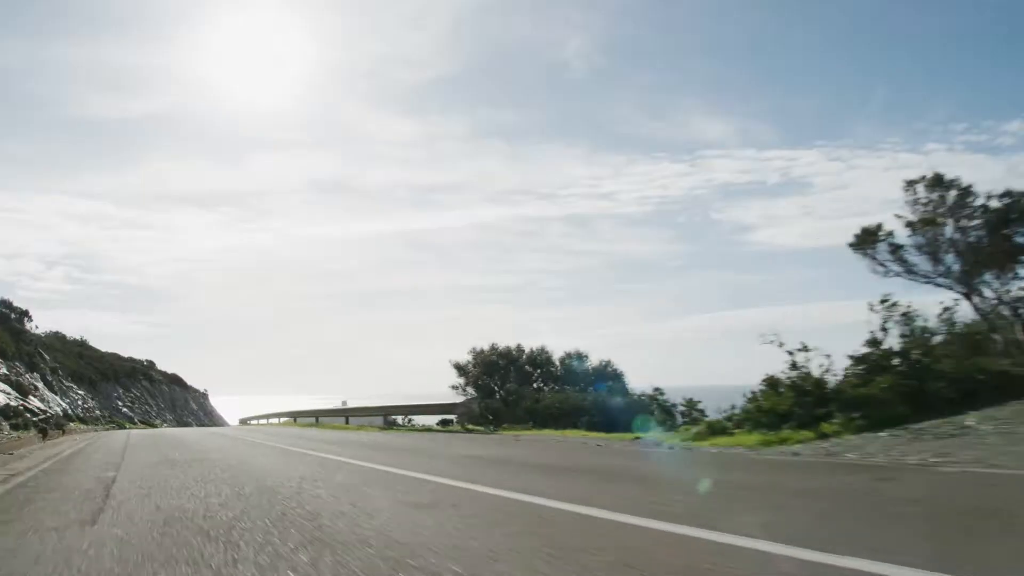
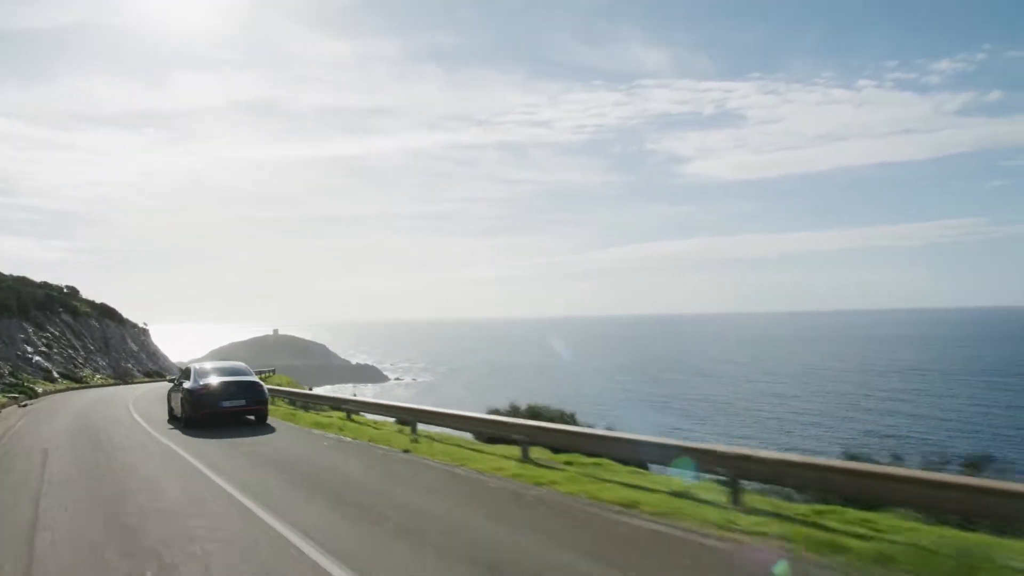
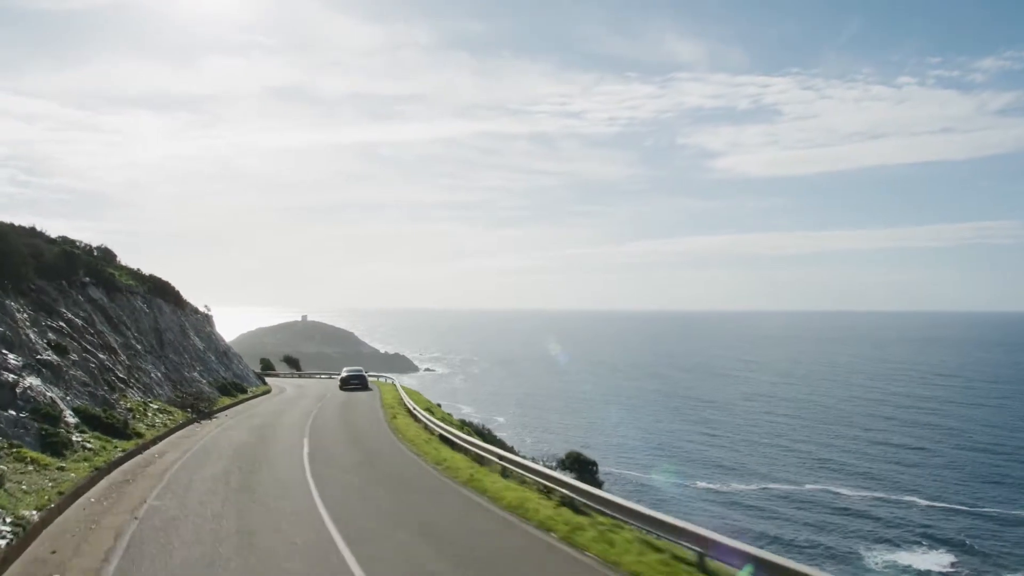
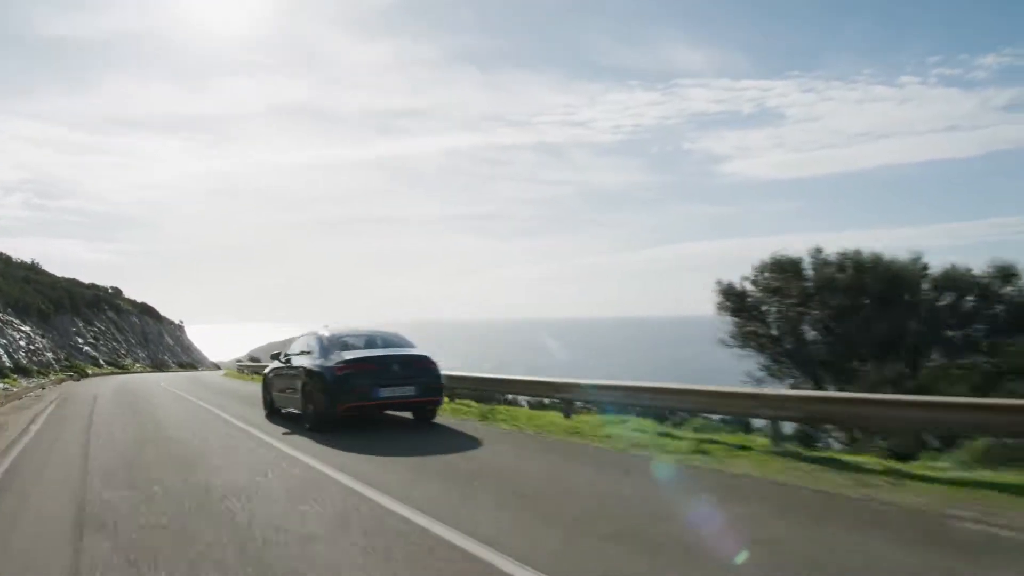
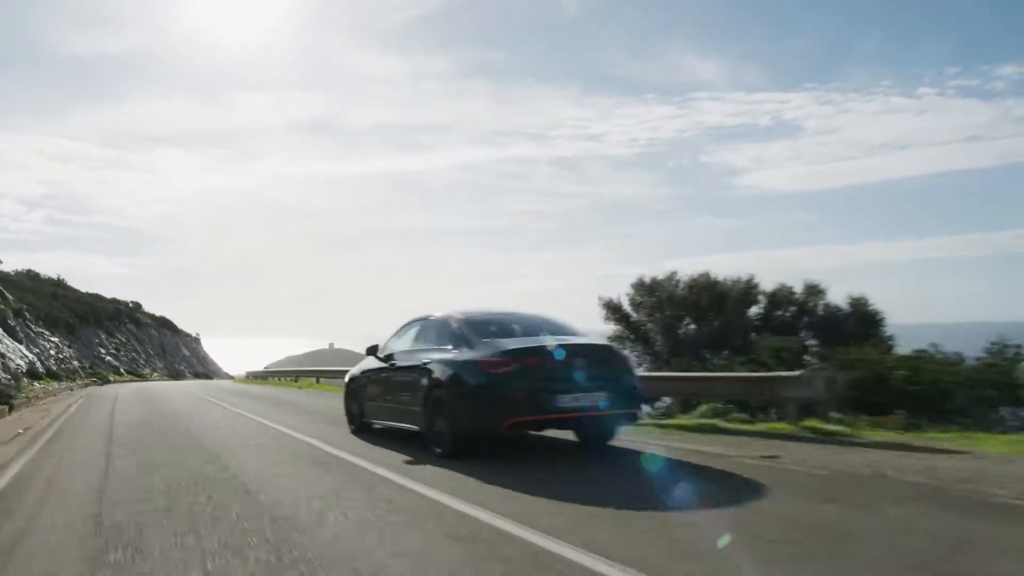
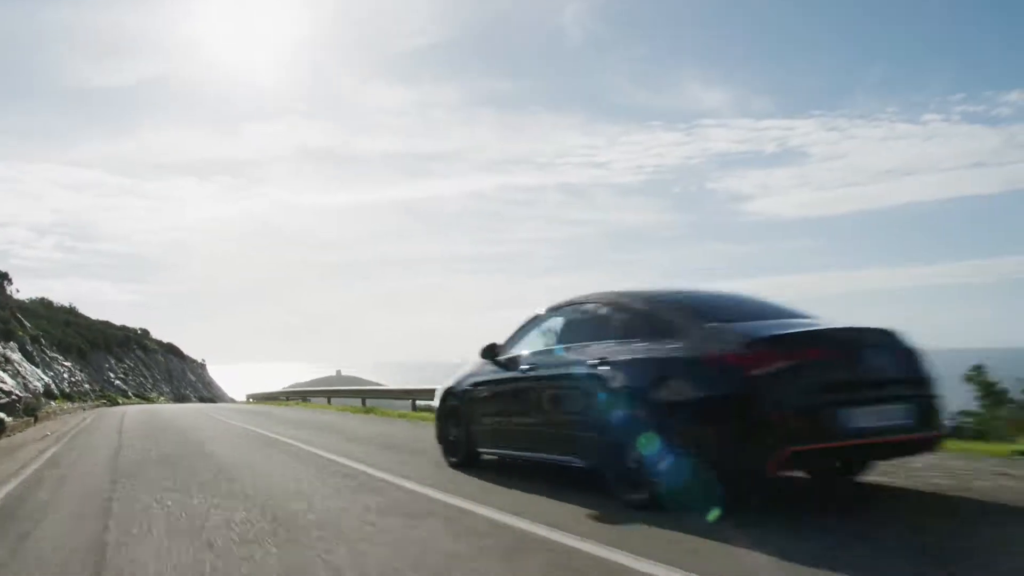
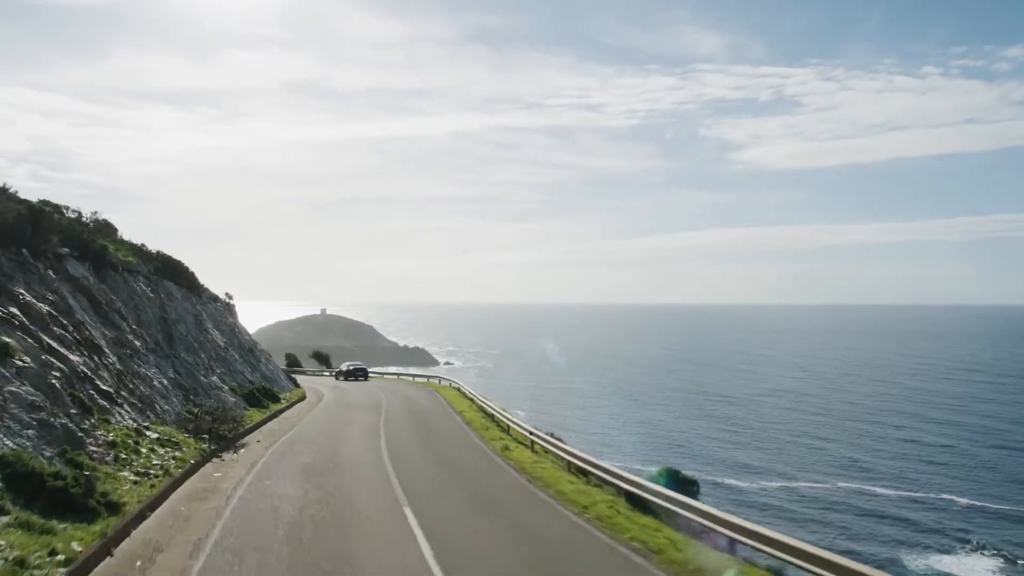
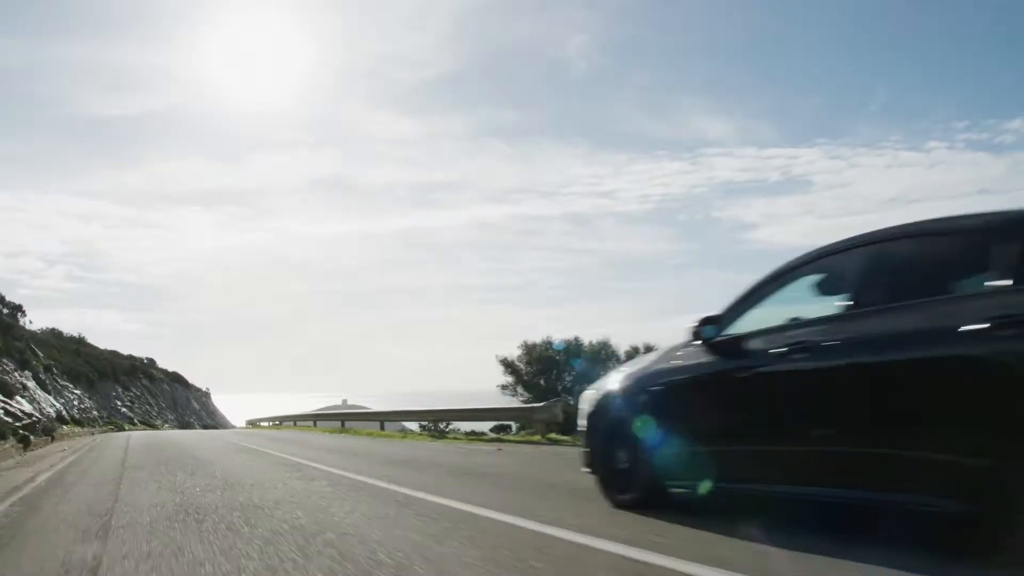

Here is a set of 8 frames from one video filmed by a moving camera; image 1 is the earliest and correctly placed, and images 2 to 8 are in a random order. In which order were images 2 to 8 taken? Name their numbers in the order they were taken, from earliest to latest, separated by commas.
8, 6, 5, 4, 2, 3, 7
